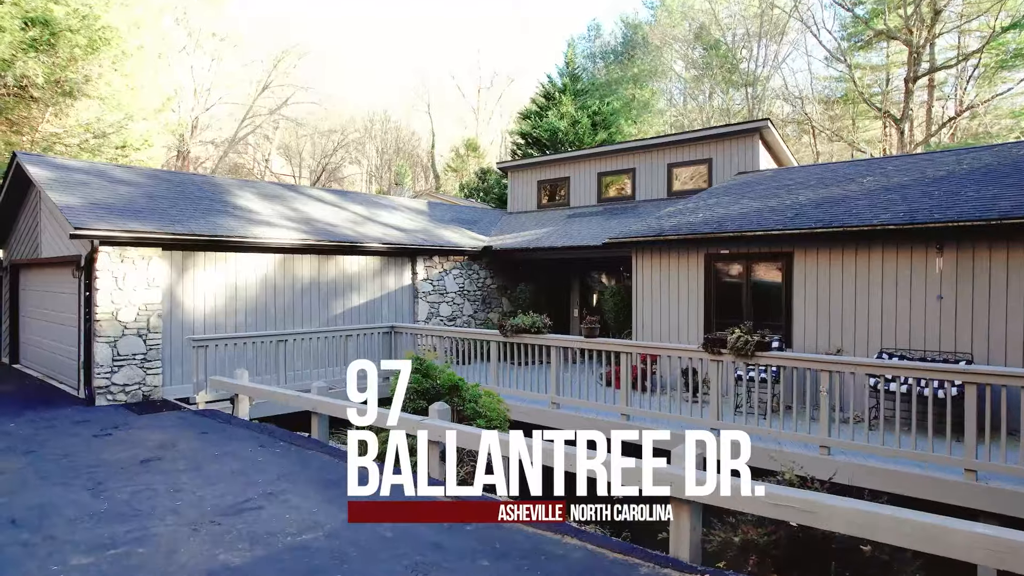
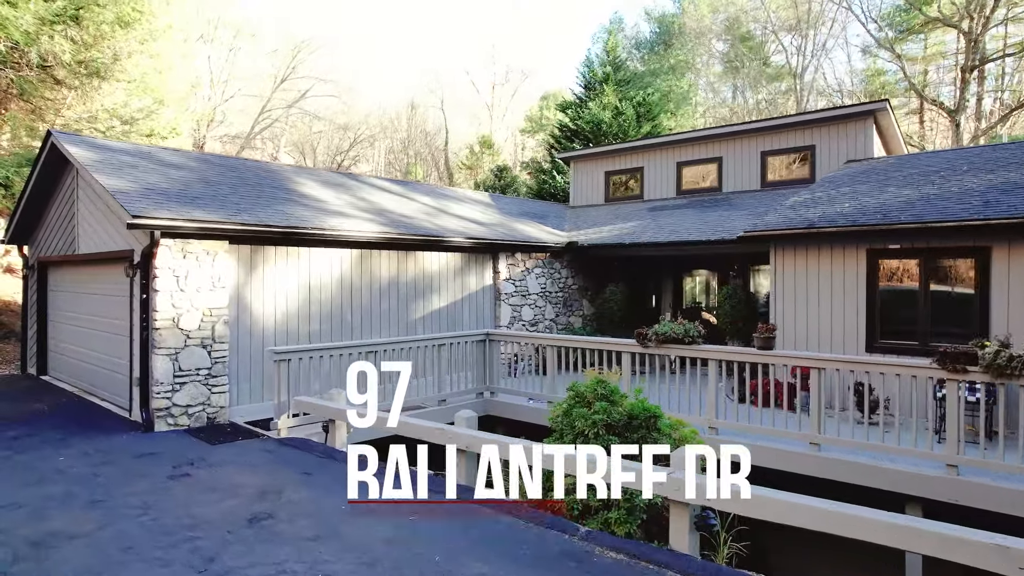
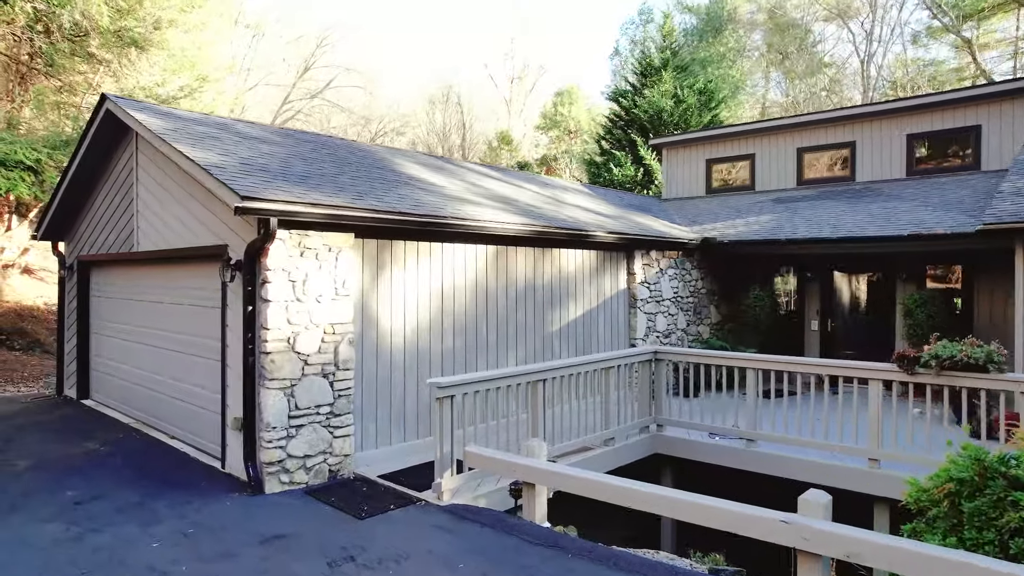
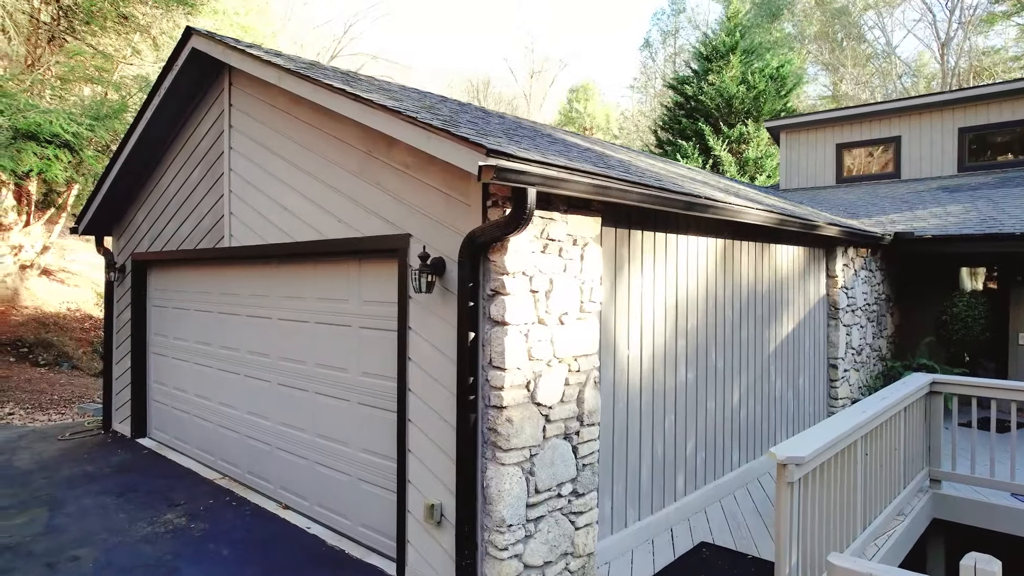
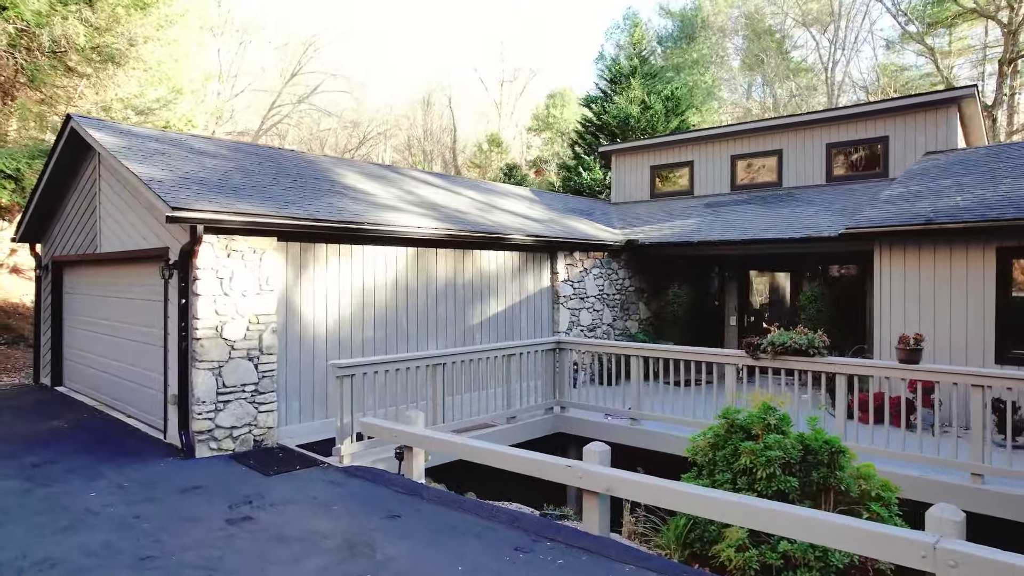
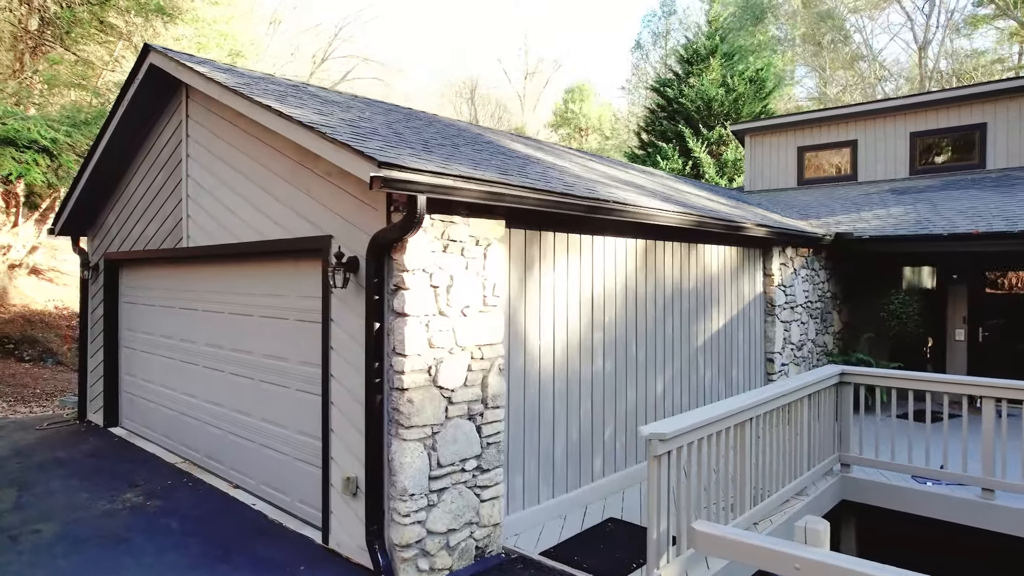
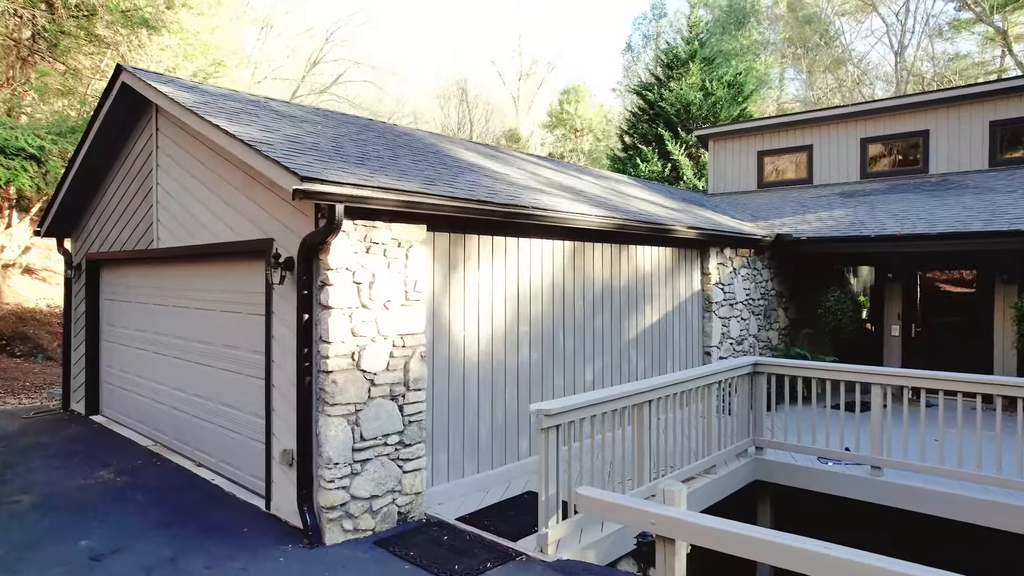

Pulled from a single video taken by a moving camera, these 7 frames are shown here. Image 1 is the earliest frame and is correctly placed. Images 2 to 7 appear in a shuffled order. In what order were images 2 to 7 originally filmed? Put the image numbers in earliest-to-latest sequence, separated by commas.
2, 5, 3, 7, 6, 4
